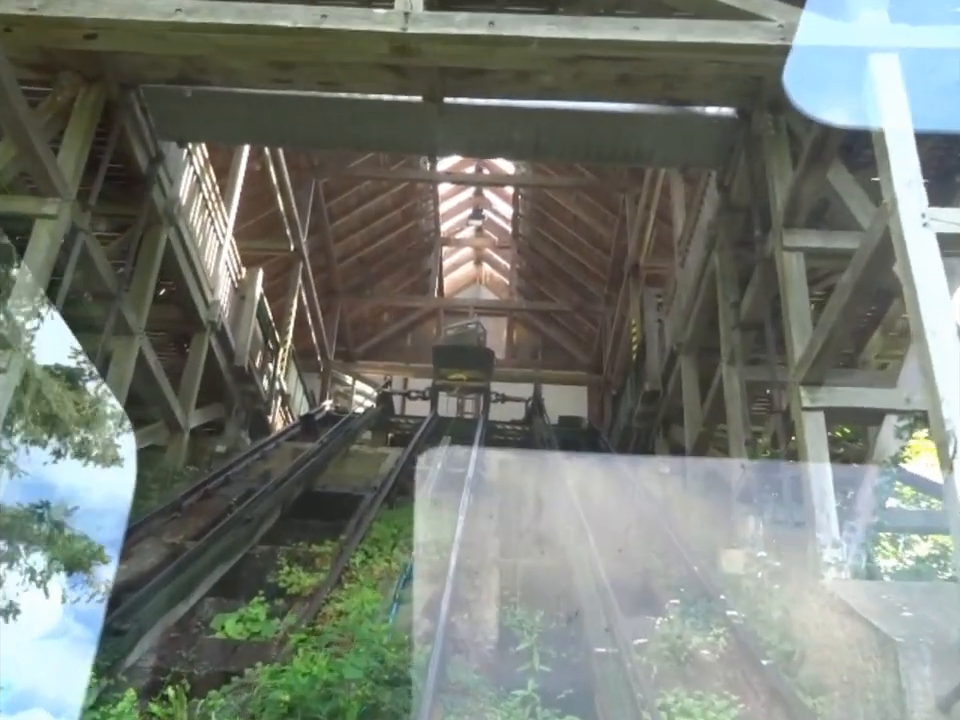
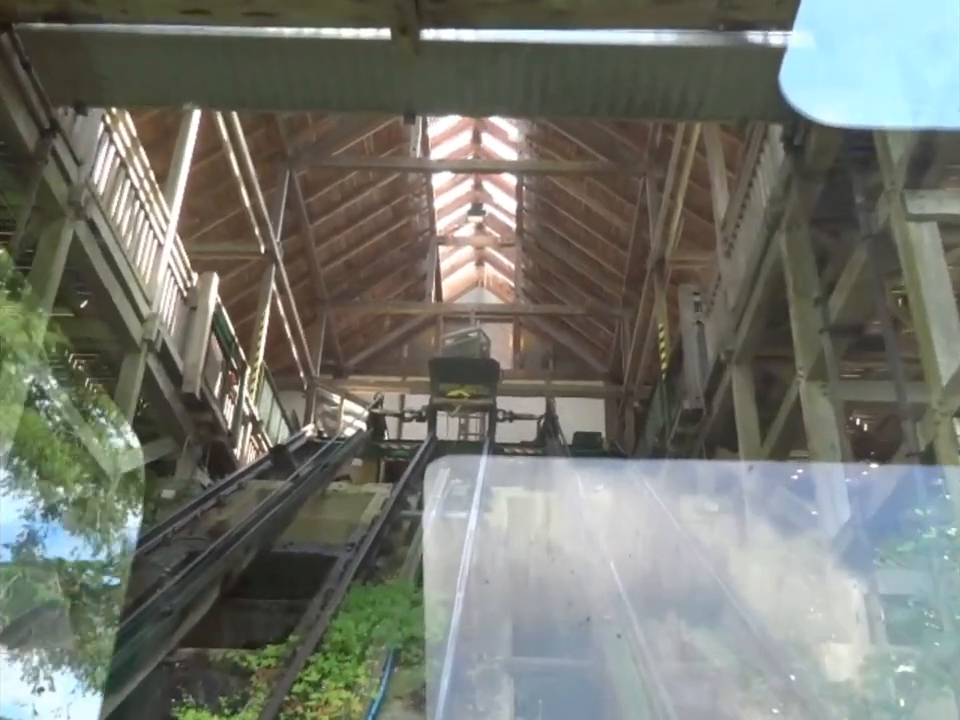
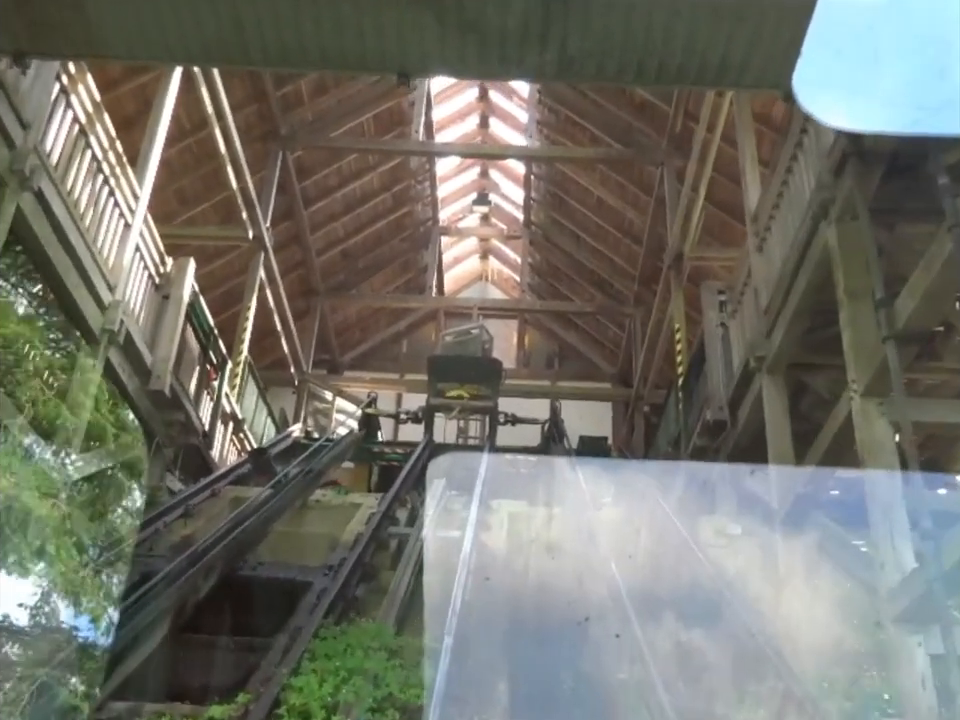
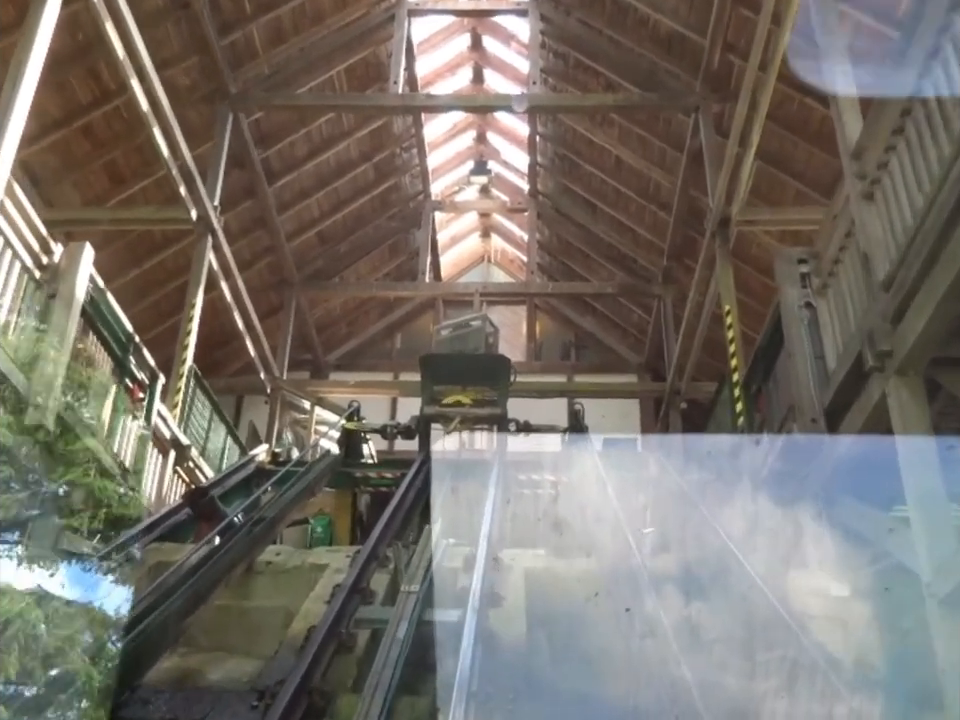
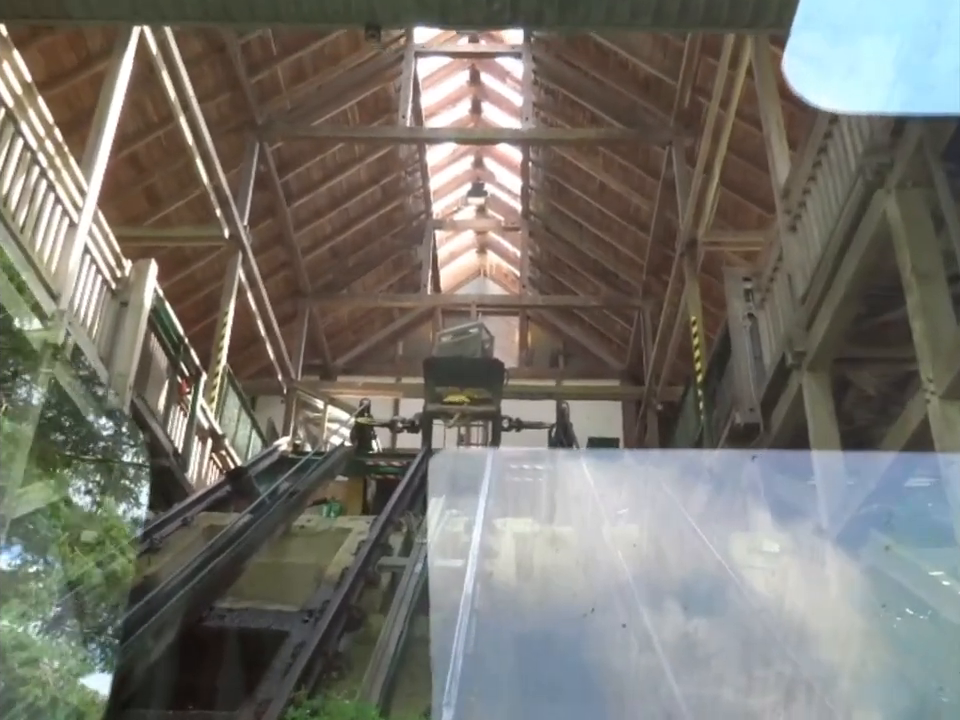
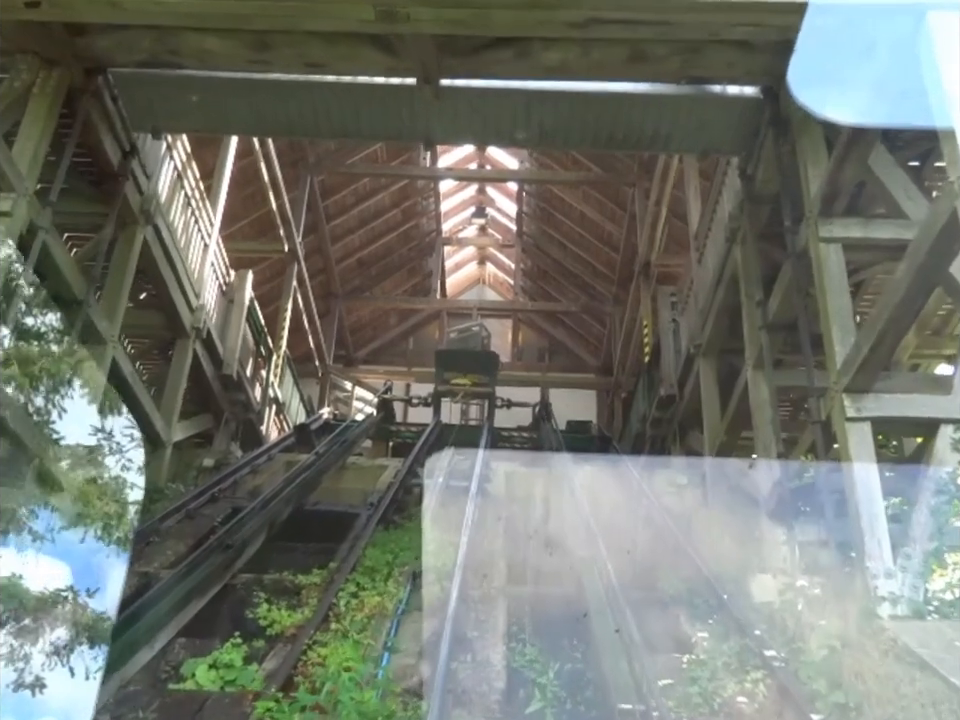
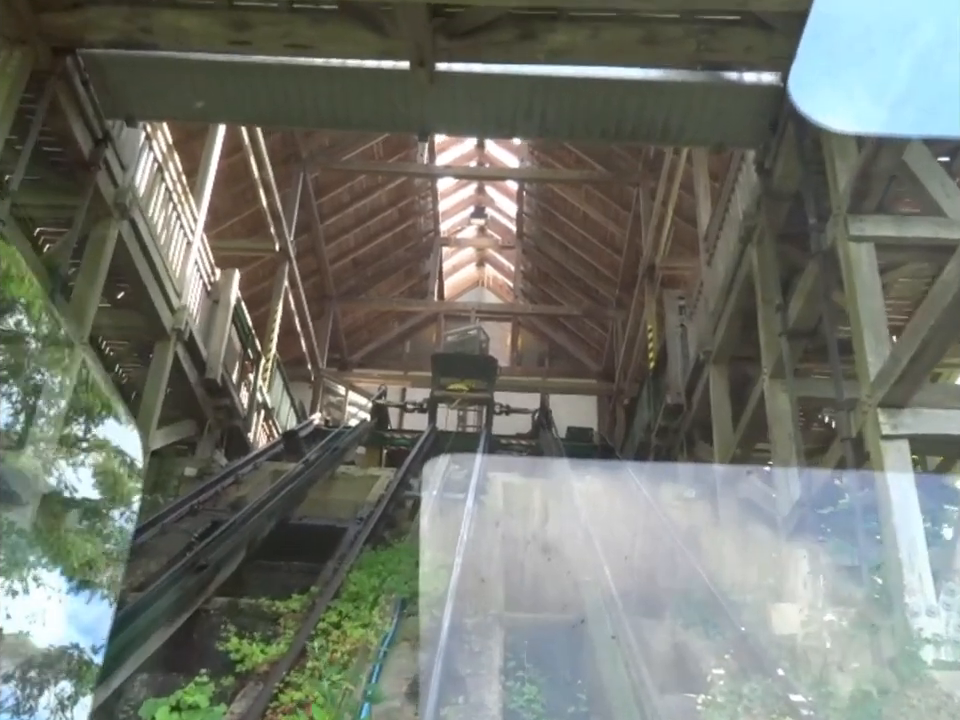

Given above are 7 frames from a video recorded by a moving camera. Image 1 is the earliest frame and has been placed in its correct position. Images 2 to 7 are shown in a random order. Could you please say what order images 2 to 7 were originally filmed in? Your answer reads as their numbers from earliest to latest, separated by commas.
6, 7, 2, 3, 5, 4
